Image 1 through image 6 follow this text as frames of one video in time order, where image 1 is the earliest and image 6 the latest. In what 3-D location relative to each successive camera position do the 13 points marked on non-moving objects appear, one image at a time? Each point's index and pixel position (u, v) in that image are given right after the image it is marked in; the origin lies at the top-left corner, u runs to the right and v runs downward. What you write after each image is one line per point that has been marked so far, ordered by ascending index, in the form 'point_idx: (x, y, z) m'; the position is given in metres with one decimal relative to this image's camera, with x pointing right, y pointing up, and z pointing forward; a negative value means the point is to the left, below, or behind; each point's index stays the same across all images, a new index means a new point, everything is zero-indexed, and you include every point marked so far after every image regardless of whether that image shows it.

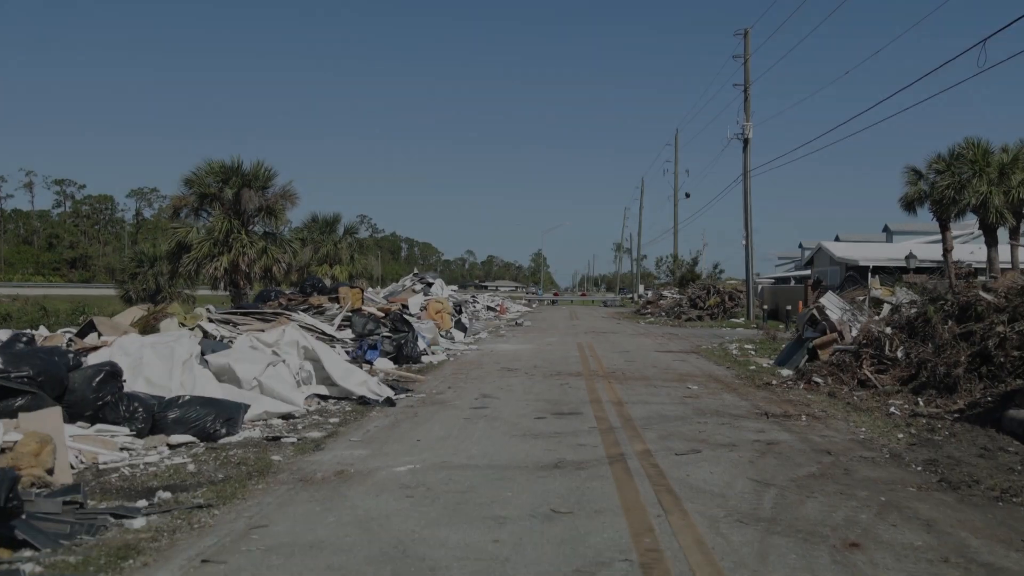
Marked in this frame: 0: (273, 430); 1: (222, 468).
0: (-2.7, -1.6, +9.7) m
1: (-2.6, -1.6, +7.6) m
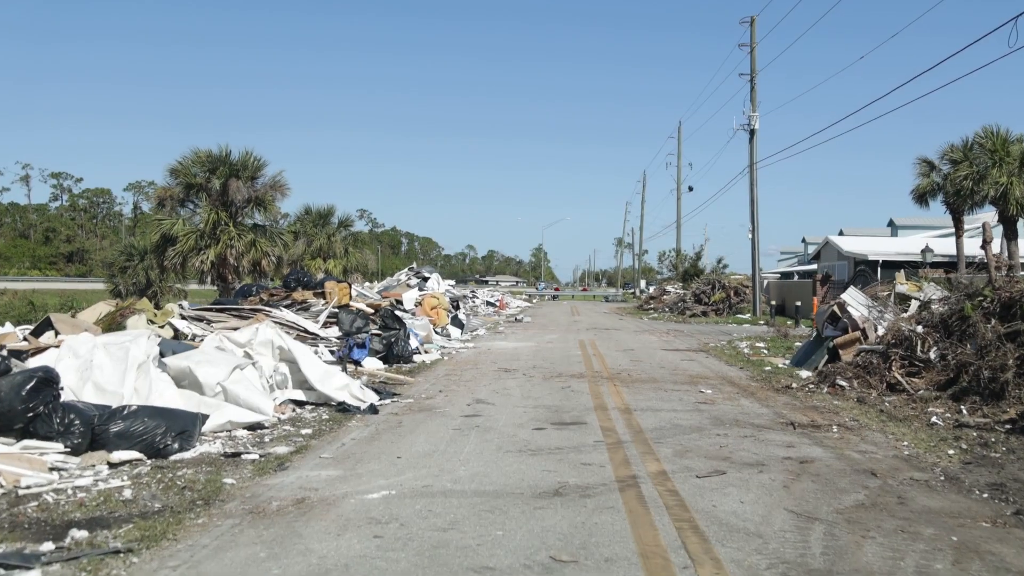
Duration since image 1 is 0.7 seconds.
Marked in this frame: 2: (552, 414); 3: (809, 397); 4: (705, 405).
0: (-2.8, -1.6, +8.5) m
1: (-2.7, -1.6, +6.5) m
2: (+0.5, -1.5, +10.2) m
3: (+4.2, -1.5, +12.0) m
4: (+2.6, -1.5, +11.3) m
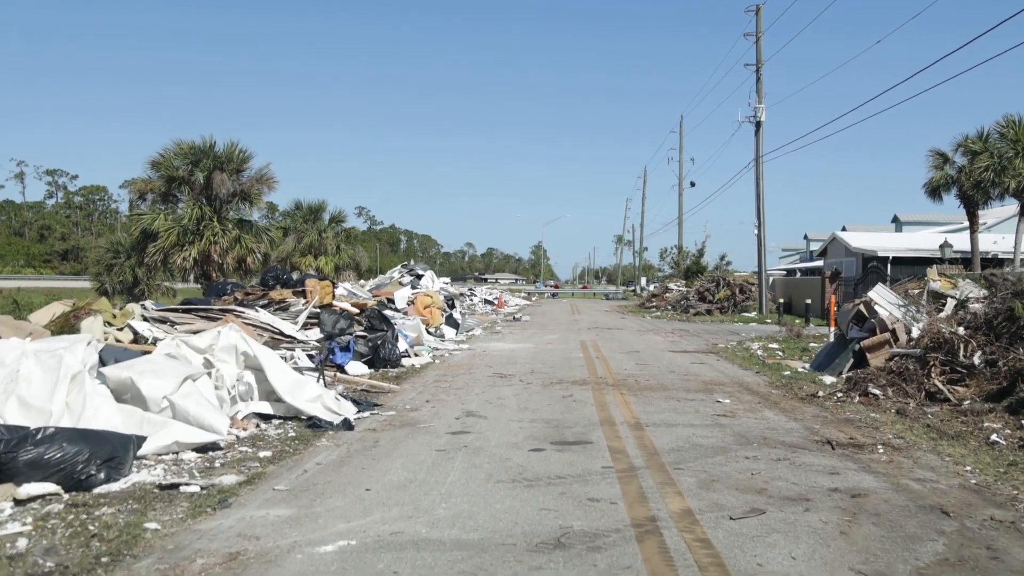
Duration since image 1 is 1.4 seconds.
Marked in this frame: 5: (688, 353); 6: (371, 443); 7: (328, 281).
0: (-2.8, -1.6, +7.2) m
1: (-2.7, -1.6, +5.2) m
2: (+0.4, -1.5, +8.9) m
3: (+4.1, -1.5, +10.7) m
4: (+2.5, -1.5, +10.0) m
5: (+4.0, -1.5, +19.5) m
6: (-1.4, -1.6, +8.6) m
7: (-3.6, +0.1, +16.7) m
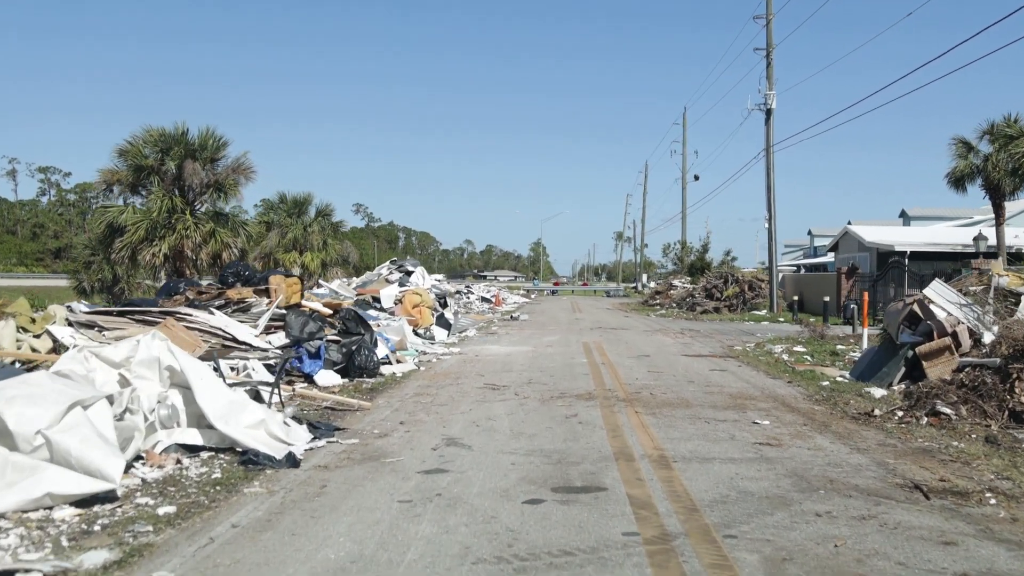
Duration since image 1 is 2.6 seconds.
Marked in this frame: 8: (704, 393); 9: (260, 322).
0: (-2.9, -1.6, +5.2) m
1: (-2.8, -1.6, +3.2) m
2: (+0.3, -1.5, +6.9) m
3: (+4.0, -1.5, +8.6) m
4: (+2.4, -1.5, +8.0) m
5: (+3.9, -1.4, +17.5) m
6: (-1.5, -1.5, +6.6) m
7: (-3.7, +0.2, +14.7) m
8: (+2.7, -1.4, +11.8) m
9: (-3.9, -0.5, +13.1) m
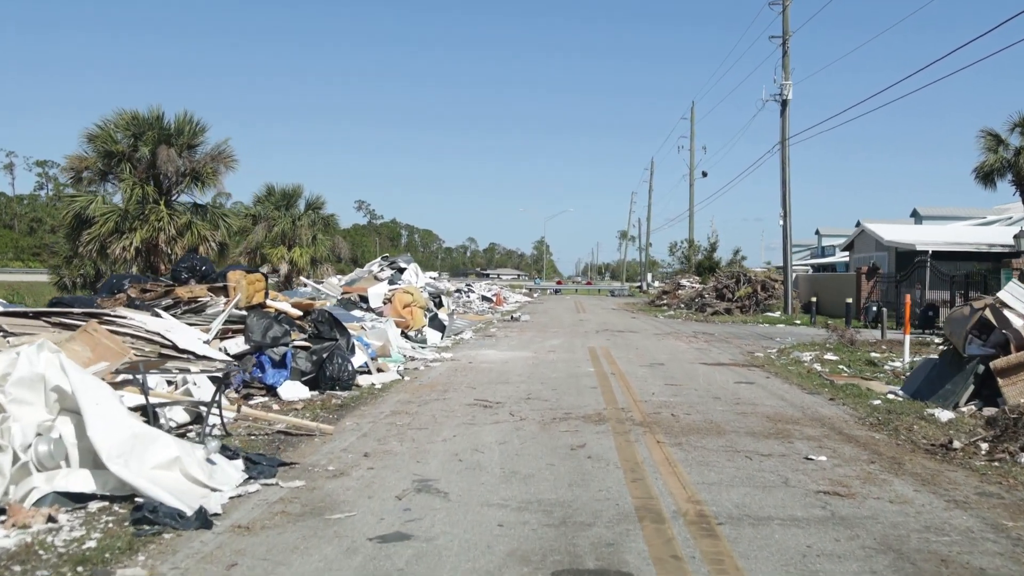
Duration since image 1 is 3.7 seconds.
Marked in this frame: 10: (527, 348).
0: (-3.0, -1.5, +3.3) m
1: (-2.9, -1.5, +1.3) m
2: (+0.3, -1.5, +5.0) m
3: (+3.9, -1.5, +6.7) m
4: (+2.3, -1.5, +6.1) m
5: (+3.9, -1.4, +15.6) m
6: (-1.6, -1.5, +4.7) m
7: (-3.8, +0.2, +12.8) m
8: (+2.6, -1.5, +9.9) m
9: (-3.9, -0.5, +11.2) m
10: (+0.4, -1.4, +19.3) m
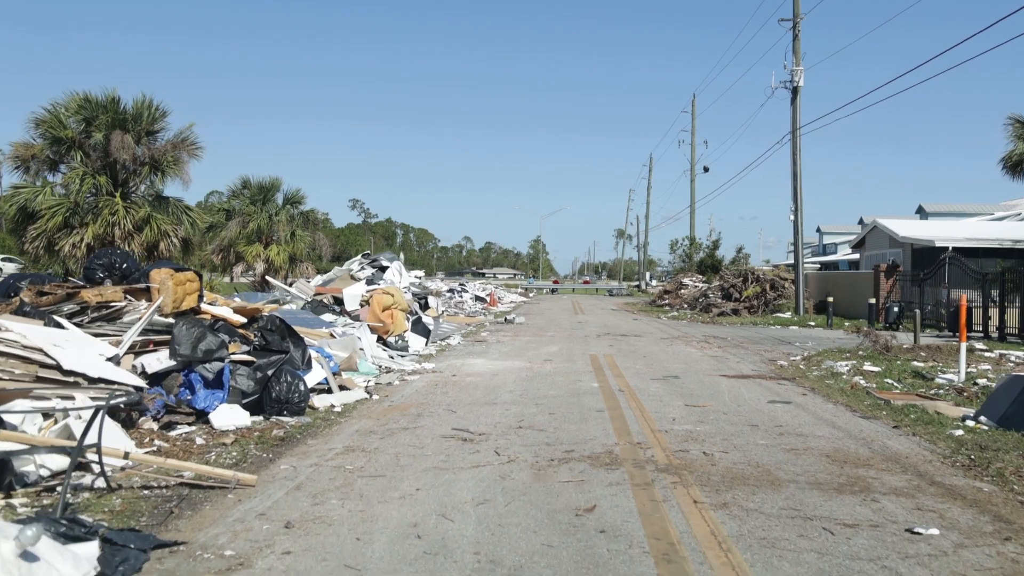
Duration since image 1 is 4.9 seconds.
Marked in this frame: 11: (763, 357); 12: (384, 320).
0: (-3.1, -1.6, +1.1) m
1: (-3.0, -1.6, -0.9) m
2: (+0.1, -1.5, +2.8) m
3: (+3.8, -1.5, +4.6) m
4: (+2.2, -1.5, +3.9) m
5: (+3.7, -1.4, +13.4) m
6: (-1.7, -1.6, +2.5) m
7: (-3.9, +0.2, +10.6) m
8: (+2.5, -1.5, +7.7) m
9: (-4.0, -0.5, +9.0) m
10: (+0.2, -1.4, +17.1) m
11: (+5.1, -1.4, +17.4) m
12: (-2.7, -0.6, +17.5) m
